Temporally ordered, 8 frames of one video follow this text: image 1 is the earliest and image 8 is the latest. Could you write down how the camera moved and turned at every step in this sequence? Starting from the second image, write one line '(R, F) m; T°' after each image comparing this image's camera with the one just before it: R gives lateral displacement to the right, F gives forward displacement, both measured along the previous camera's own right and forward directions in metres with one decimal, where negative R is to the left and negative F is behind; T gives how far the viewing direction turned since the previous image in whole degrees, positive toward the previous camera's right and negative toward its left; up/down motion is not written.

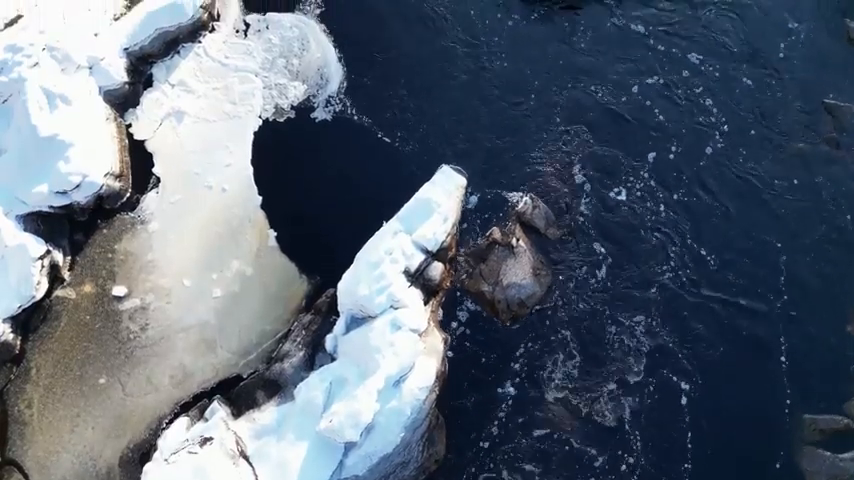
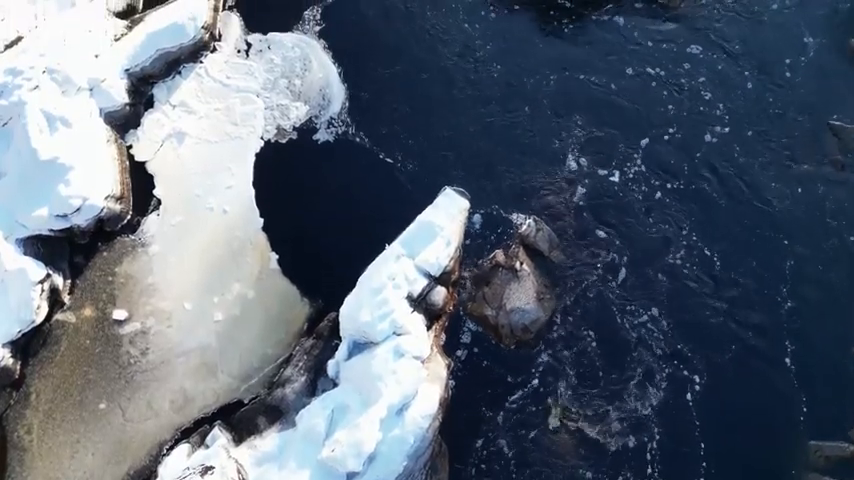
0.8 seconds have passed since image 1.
(0.0, +0.4) m; 0°
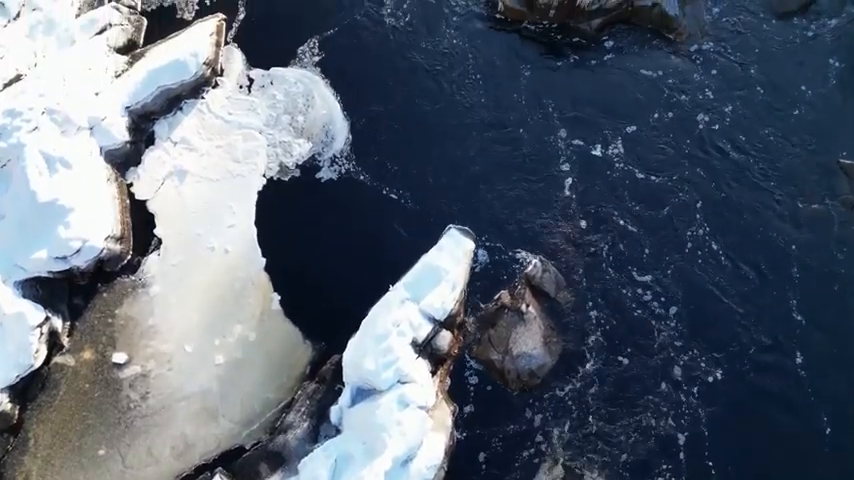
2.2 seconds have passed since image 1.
(+0.1, +0.6) m; -1°
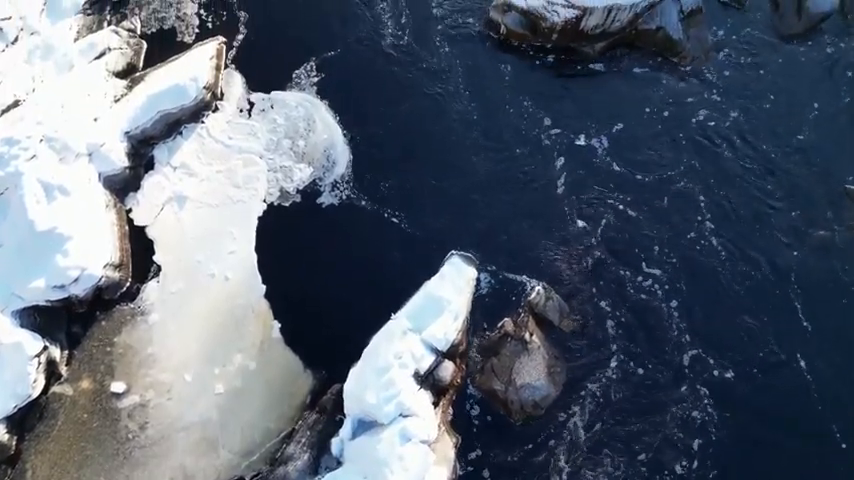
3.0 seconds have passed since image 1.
(0.0, +0.4) m; 0°
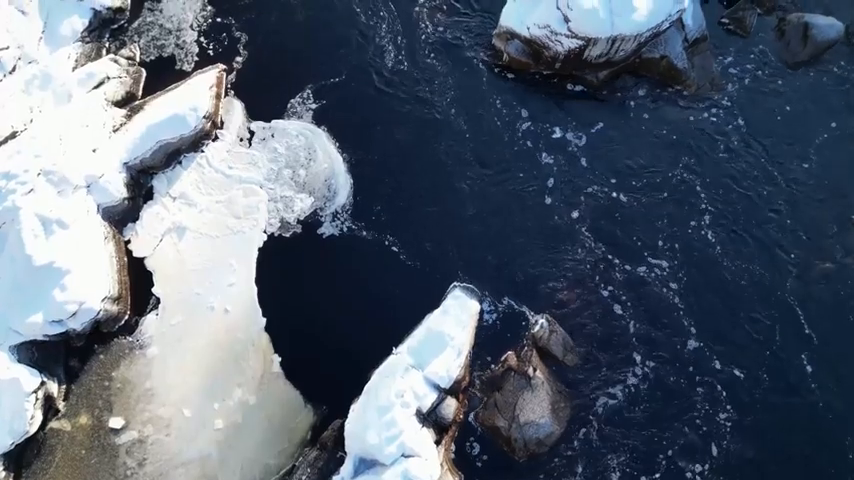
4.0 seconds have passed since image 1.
(+0.1, +0.4) m; 0°
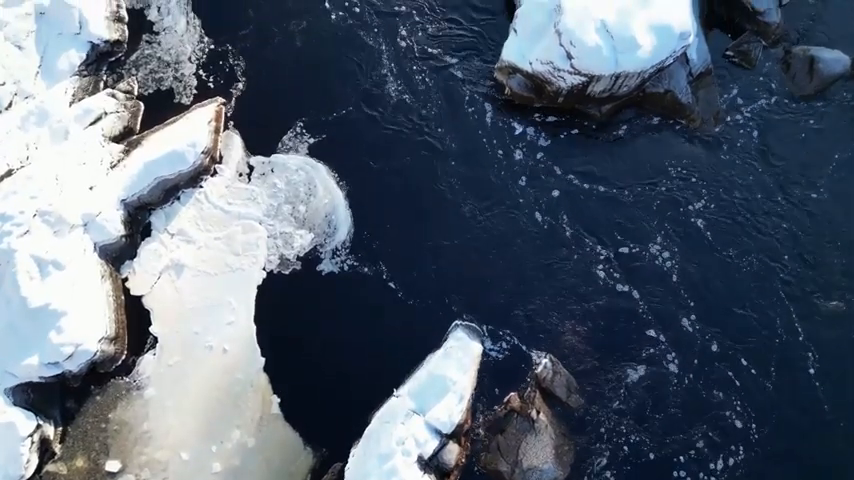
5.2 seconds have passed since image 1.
(+0.1, +0.4) m; 0°
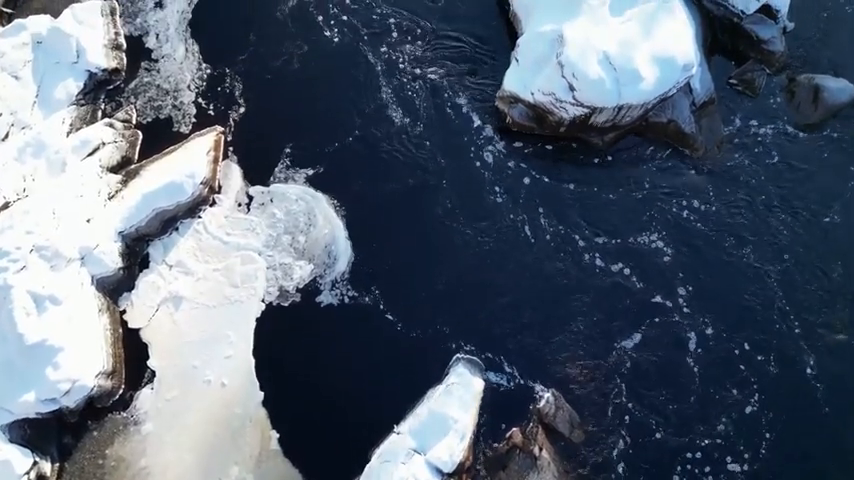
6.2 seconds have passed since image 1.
(+0.1, +0.3) m; 0°
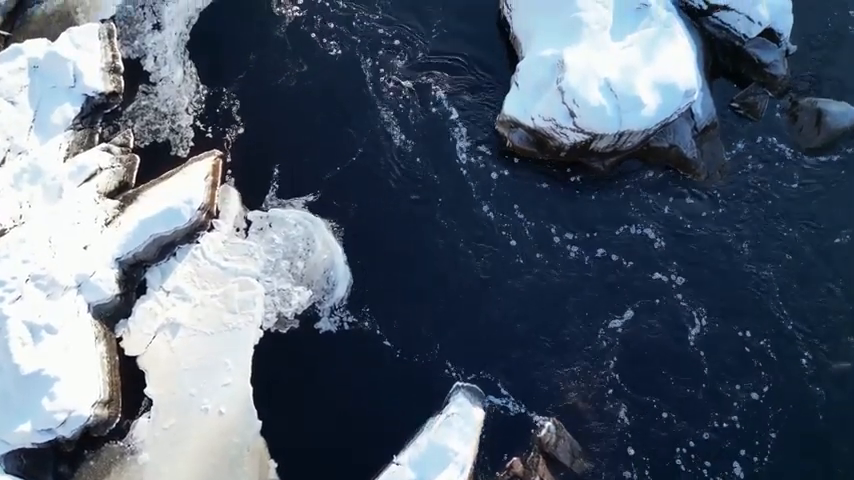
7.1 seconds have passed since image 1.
(+0.1, +0.2) m; 0°
